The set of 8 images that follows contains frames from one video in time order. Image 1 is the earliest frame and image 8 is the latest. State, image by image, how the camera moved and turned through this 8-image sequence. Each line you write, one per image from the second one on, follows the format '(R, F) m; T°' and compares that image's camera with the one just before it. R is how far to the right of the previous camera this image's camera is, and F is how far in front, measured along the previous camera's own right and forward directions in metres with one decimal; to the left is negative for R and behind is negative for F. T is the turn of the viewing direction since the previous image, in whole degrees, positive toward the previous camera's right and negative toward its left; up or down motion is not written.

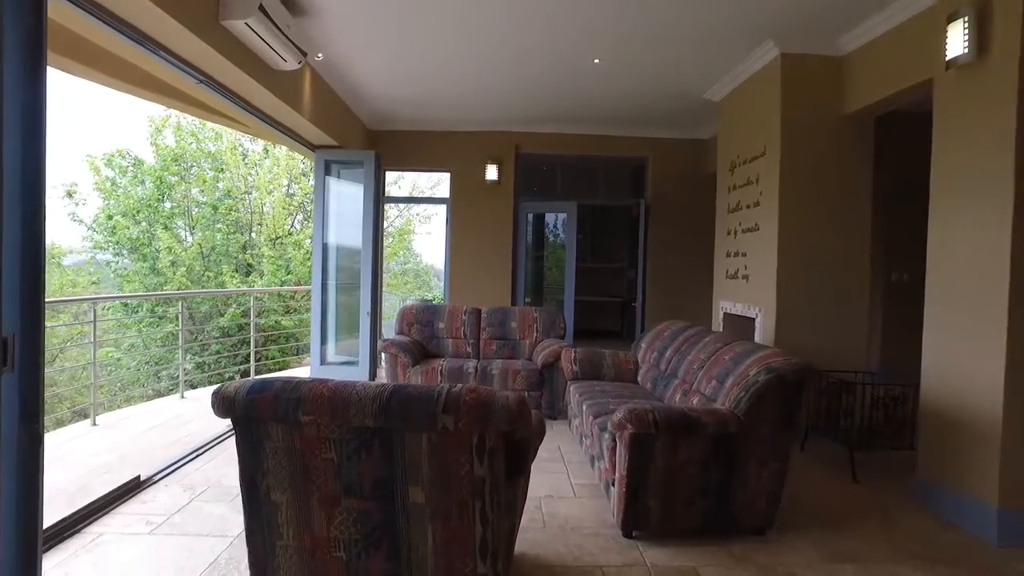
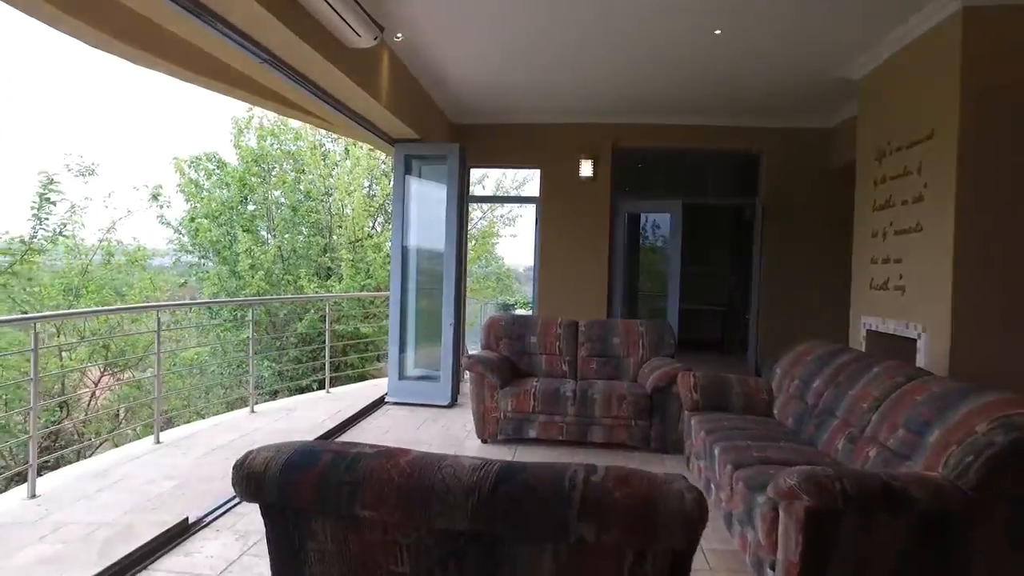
(-0.2, +0.6) m; -6°
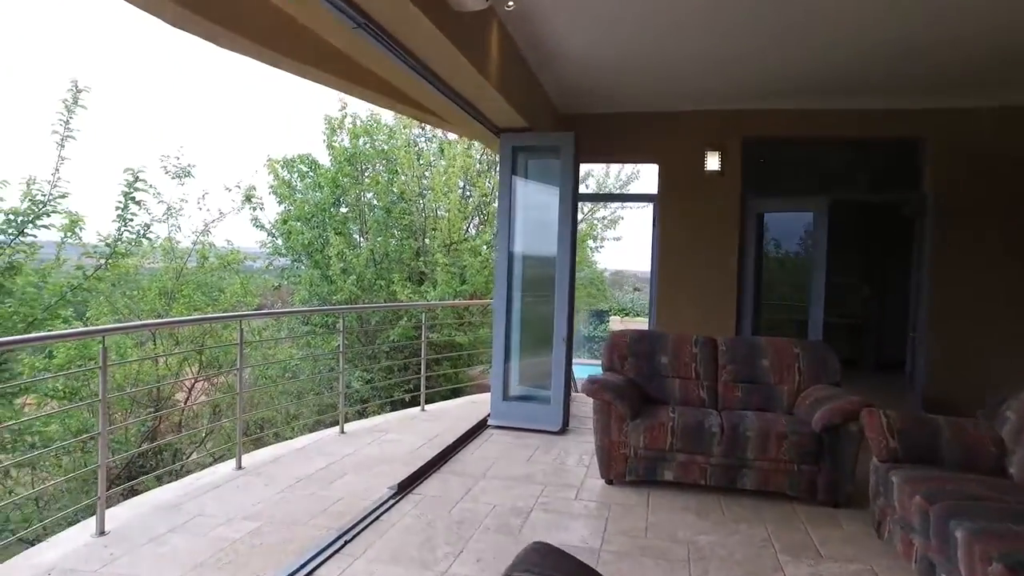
(-0.3, +0.7) m; -7°
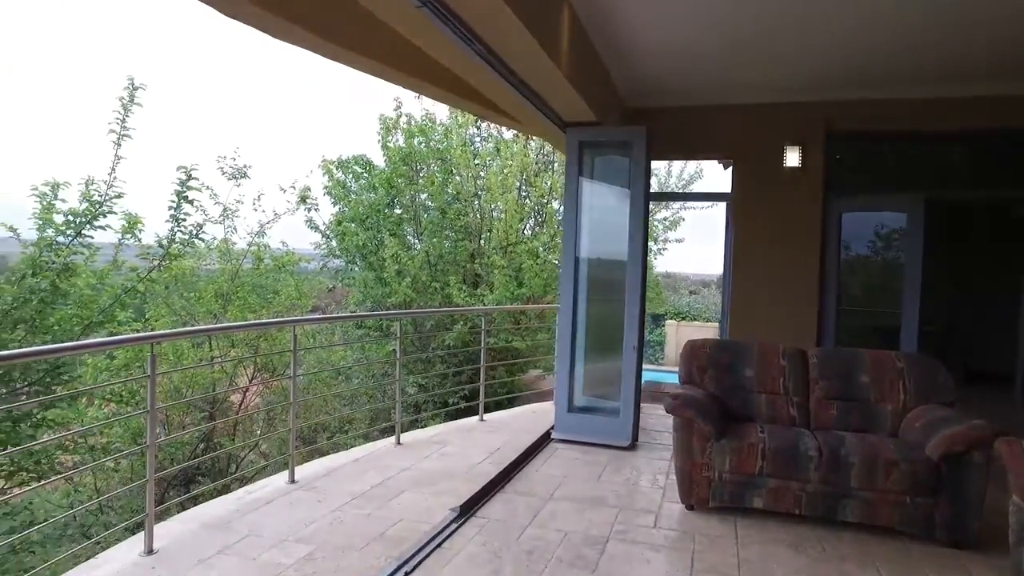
(-0.1, +0.3) m; -4°
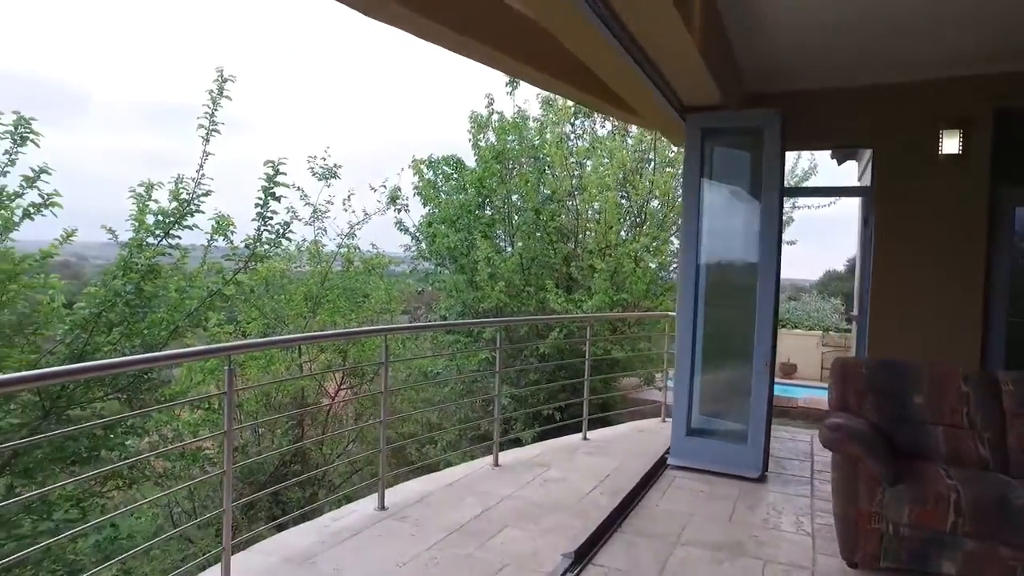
(-0.2, +0.5) m; -7°
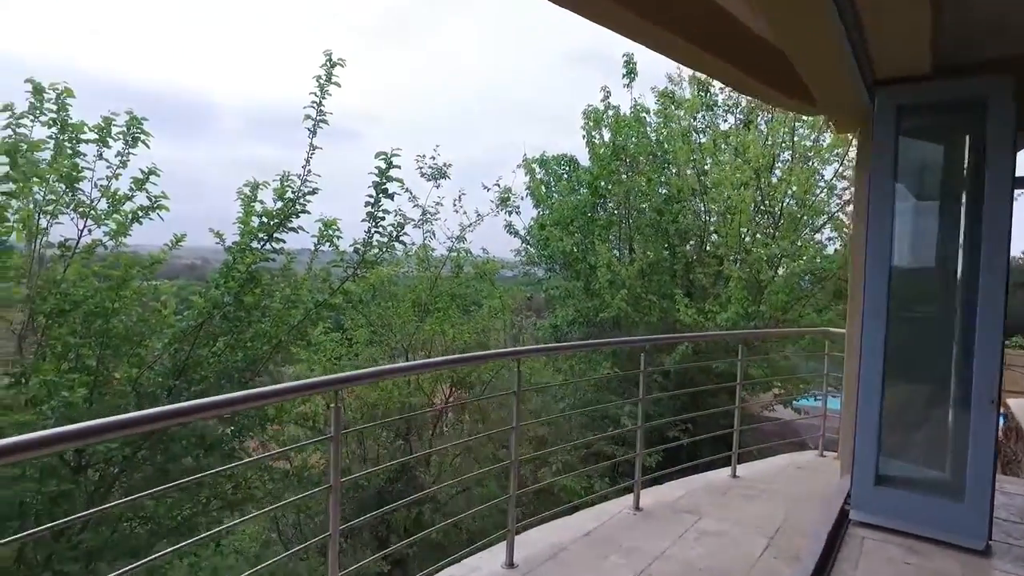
(-0.2, +0.6) m; -8°
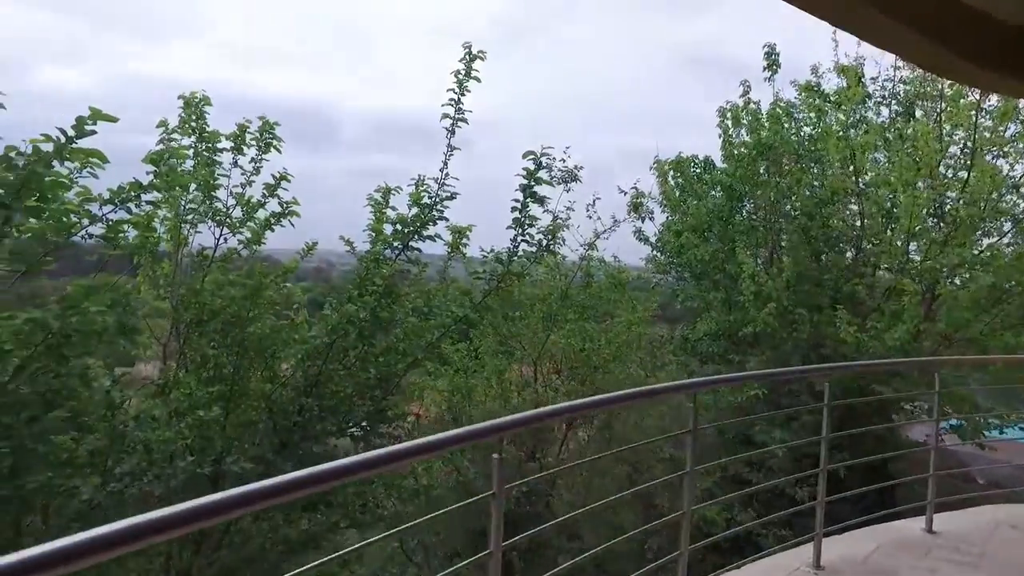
(-0.2, +0.4) m; -9°
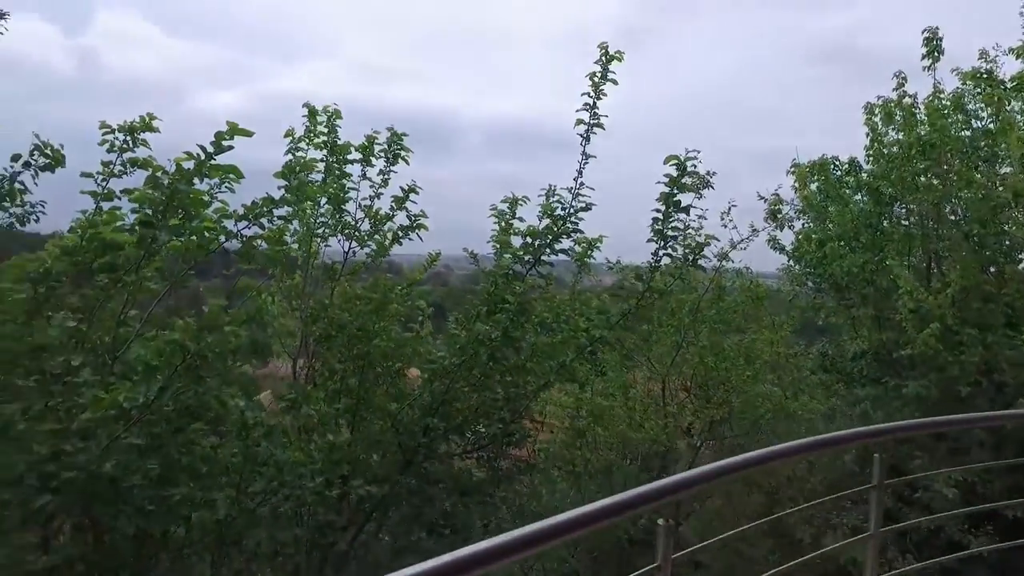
(-0.1, +0.2) m; -9°
